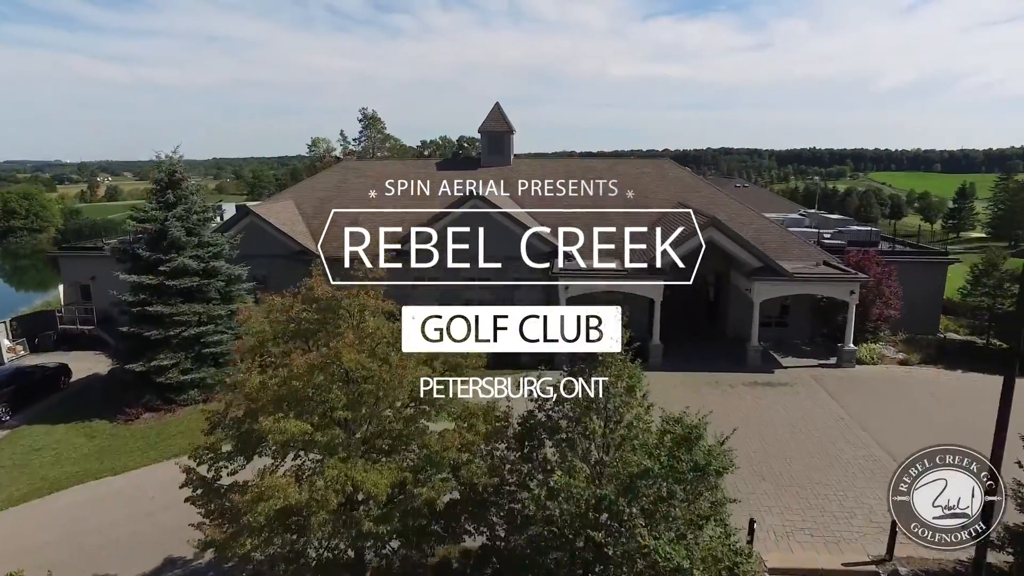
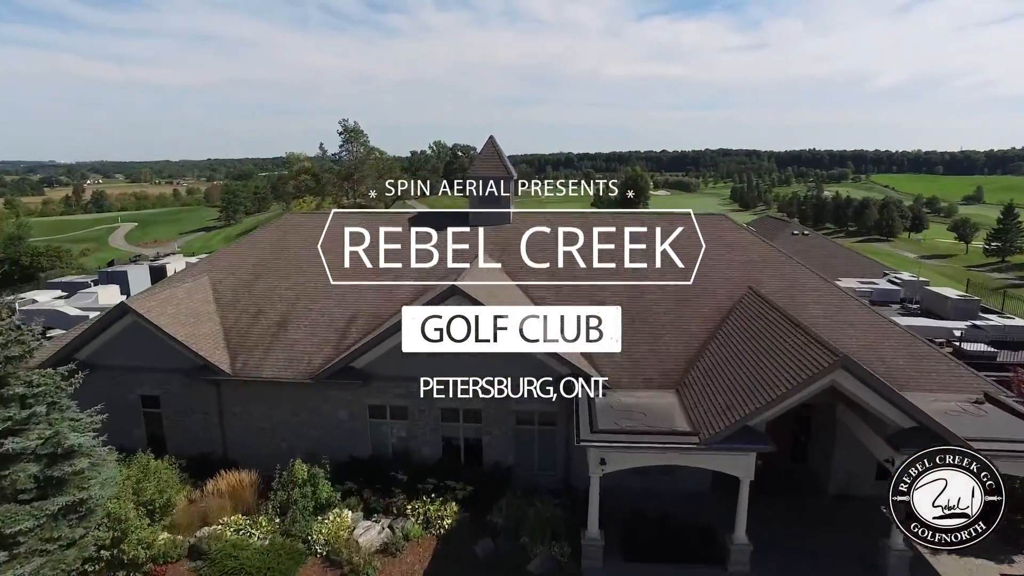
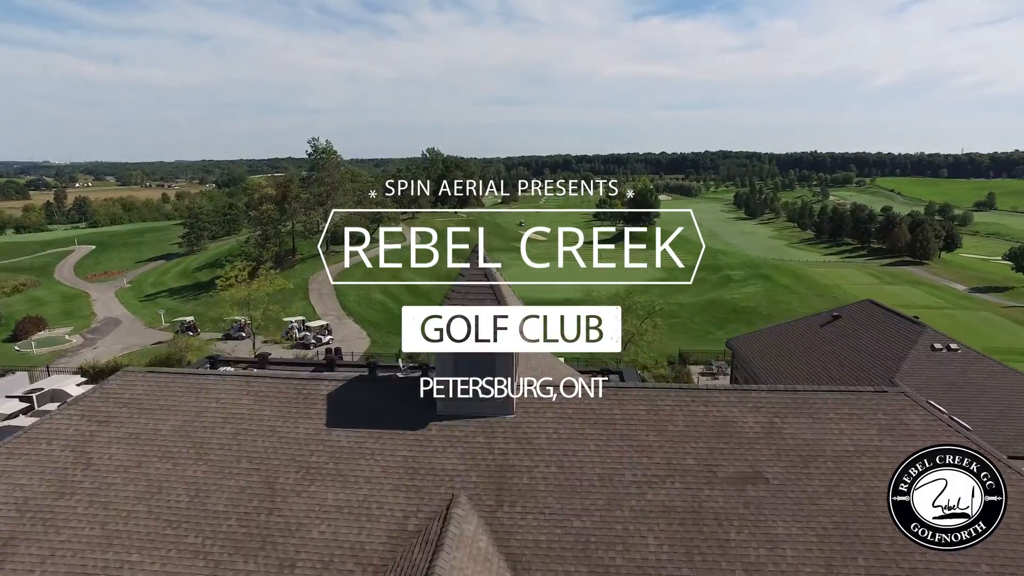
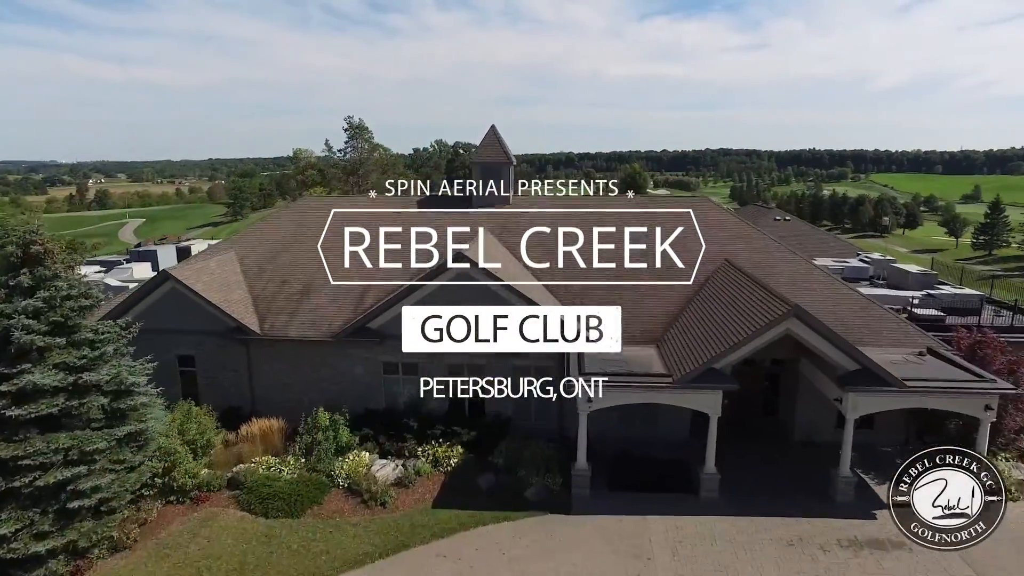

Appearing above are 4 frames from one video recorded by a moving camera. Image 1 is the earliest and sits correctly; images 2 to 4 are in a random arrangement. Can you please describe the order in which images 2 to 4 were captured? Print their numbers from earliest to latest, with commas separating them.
4, 2, 3
